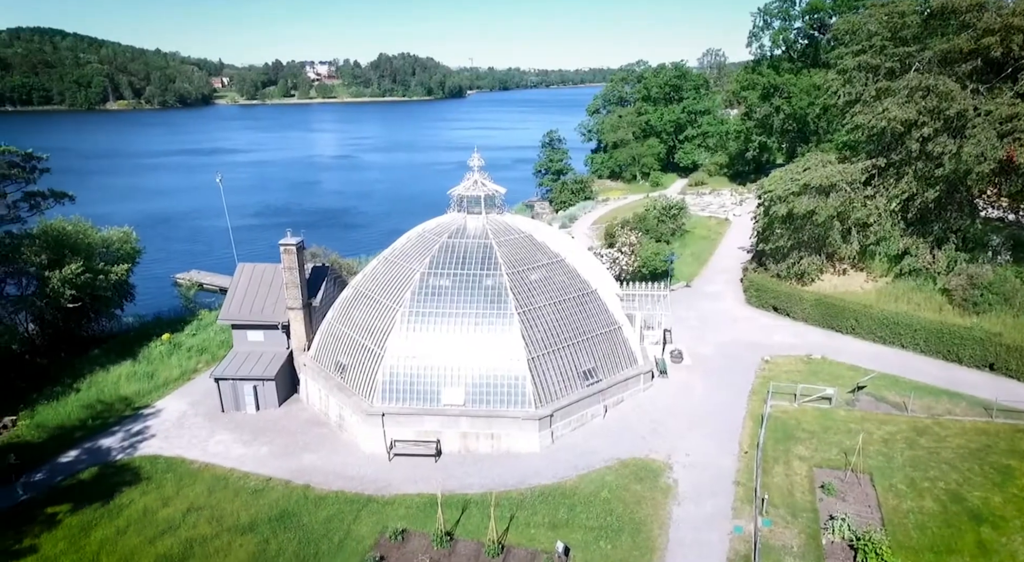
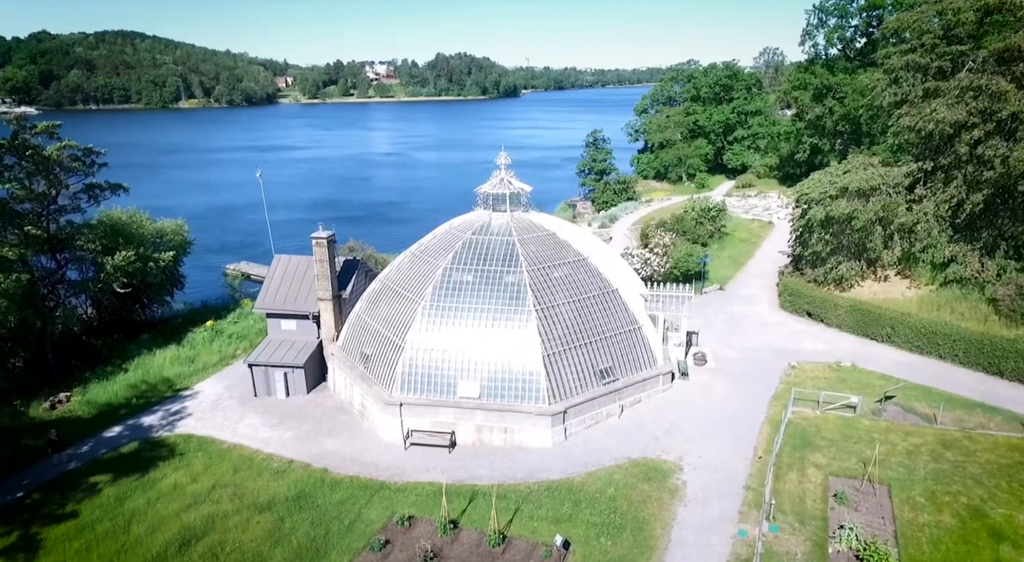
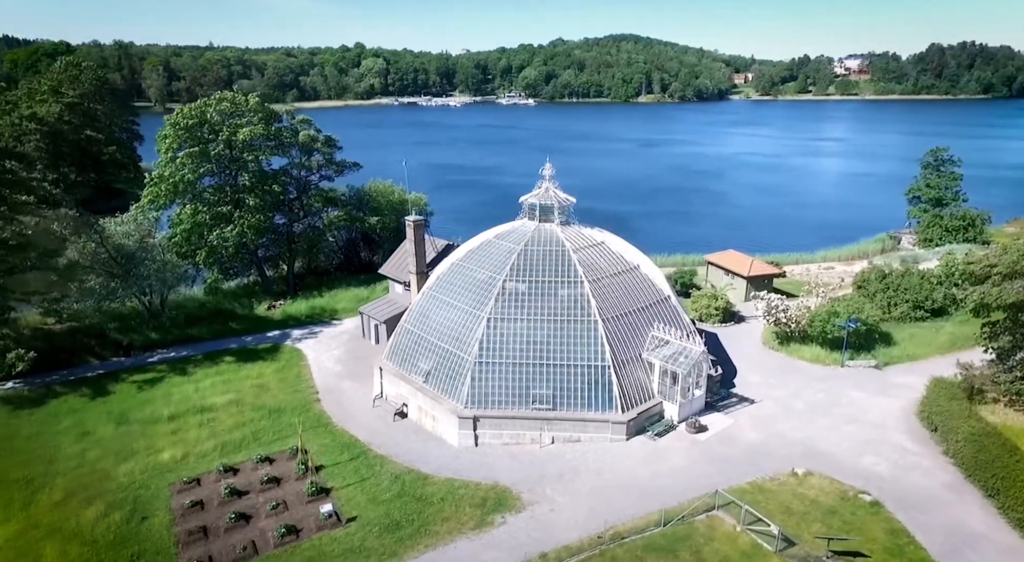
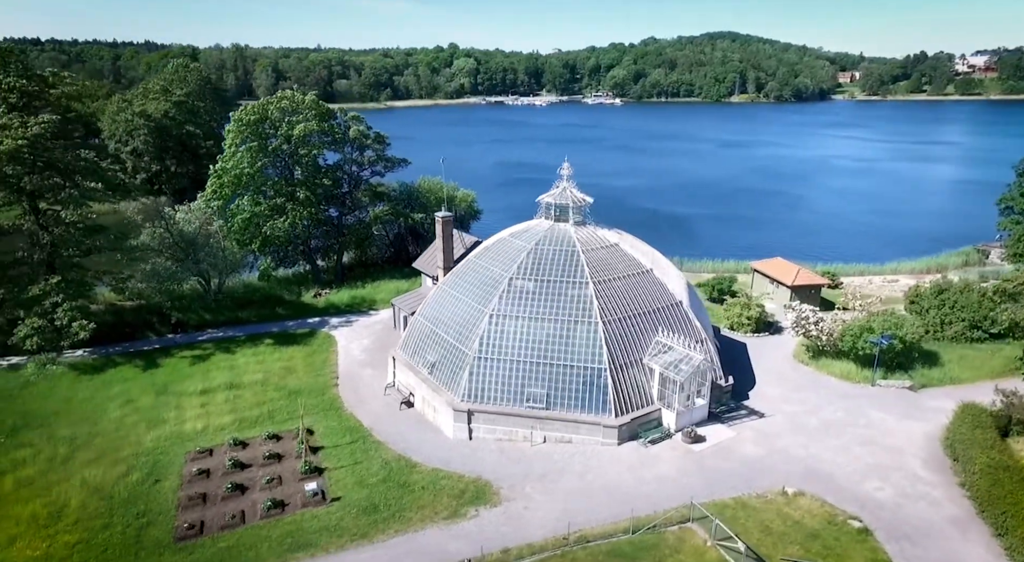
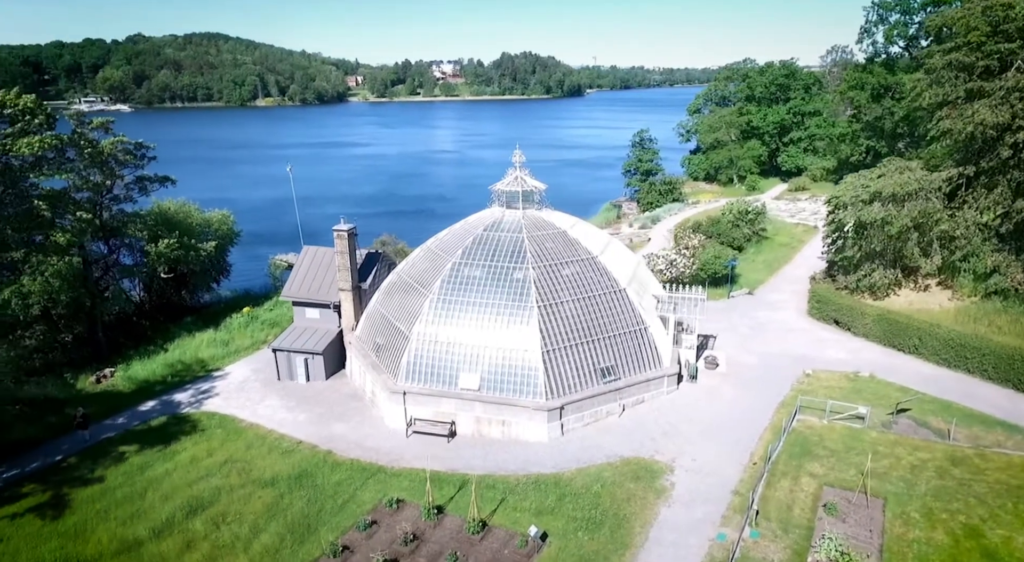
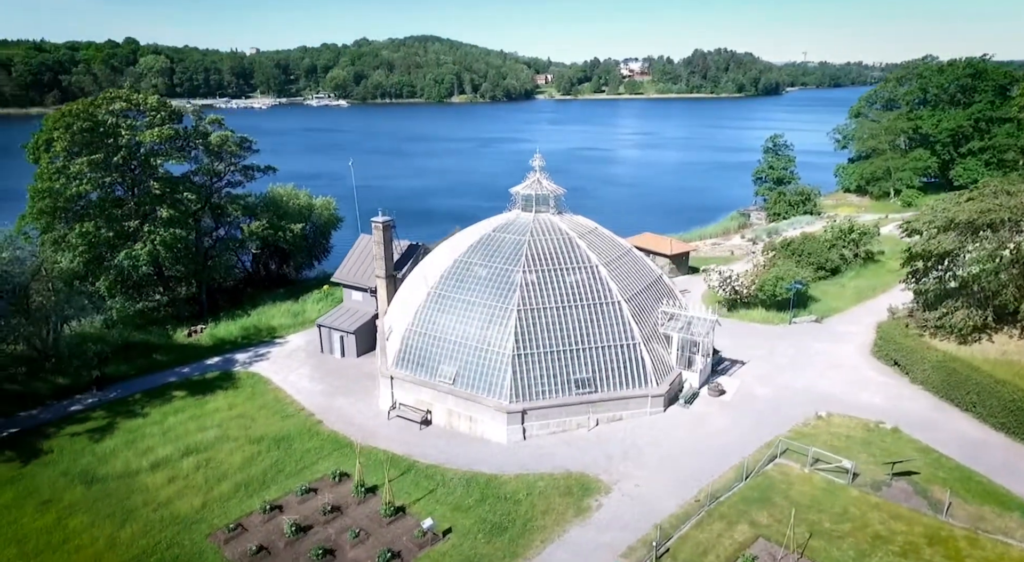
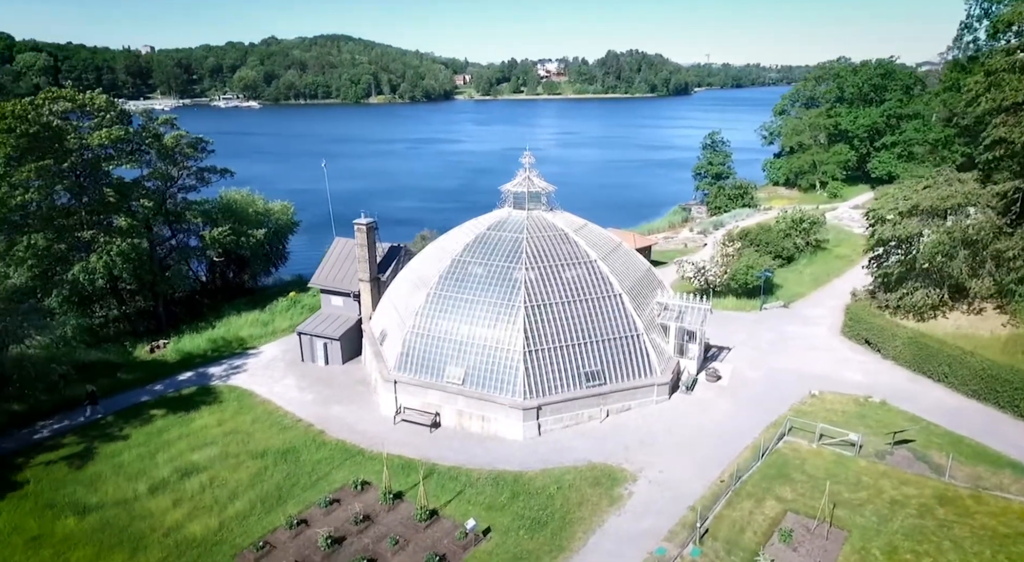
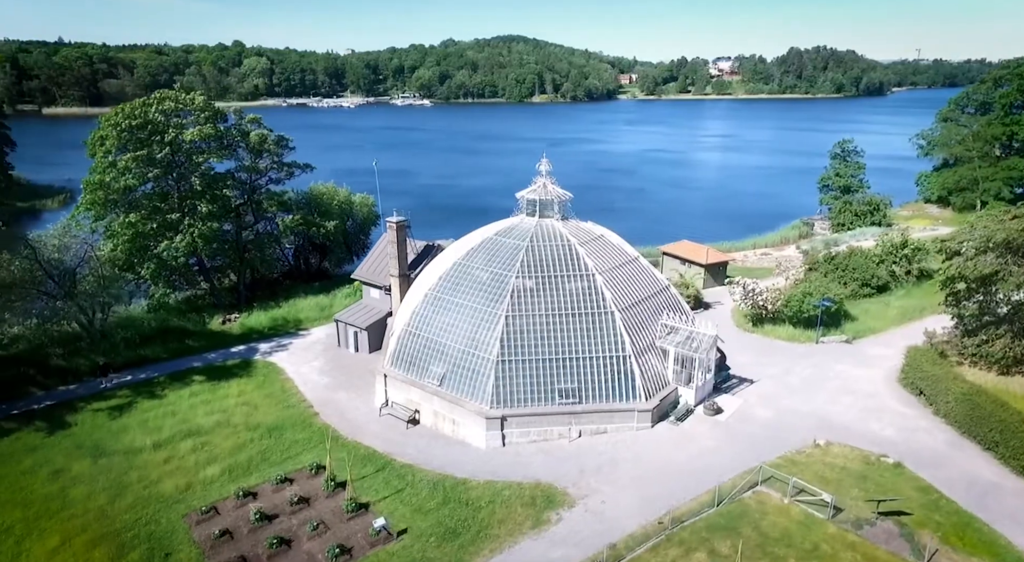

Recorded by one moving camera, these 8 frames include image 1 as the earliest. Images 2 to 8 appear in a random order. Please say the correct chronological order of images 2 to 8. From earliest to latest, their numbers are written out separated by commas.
2, 5, 7, 6, 8, 3, 4
